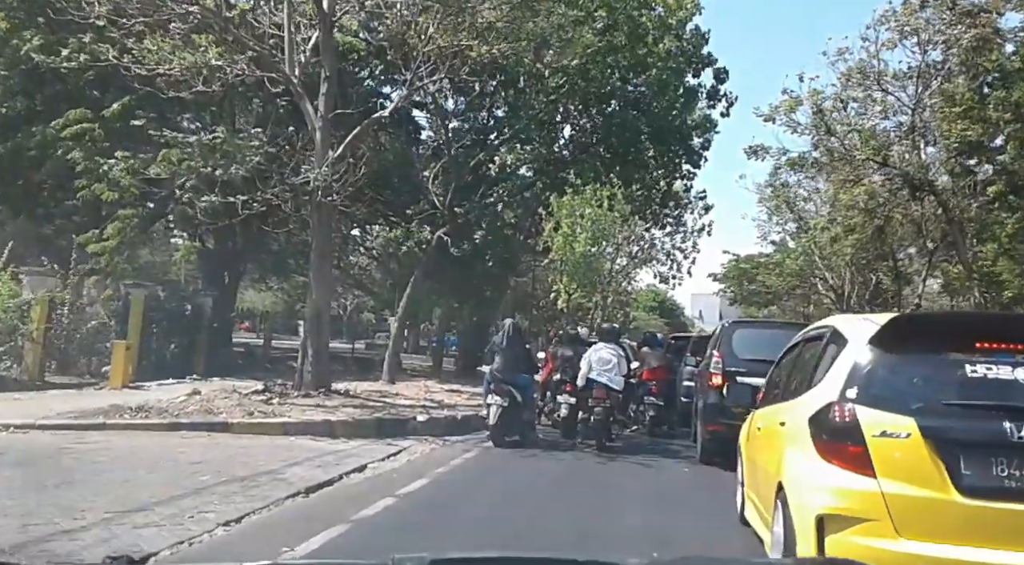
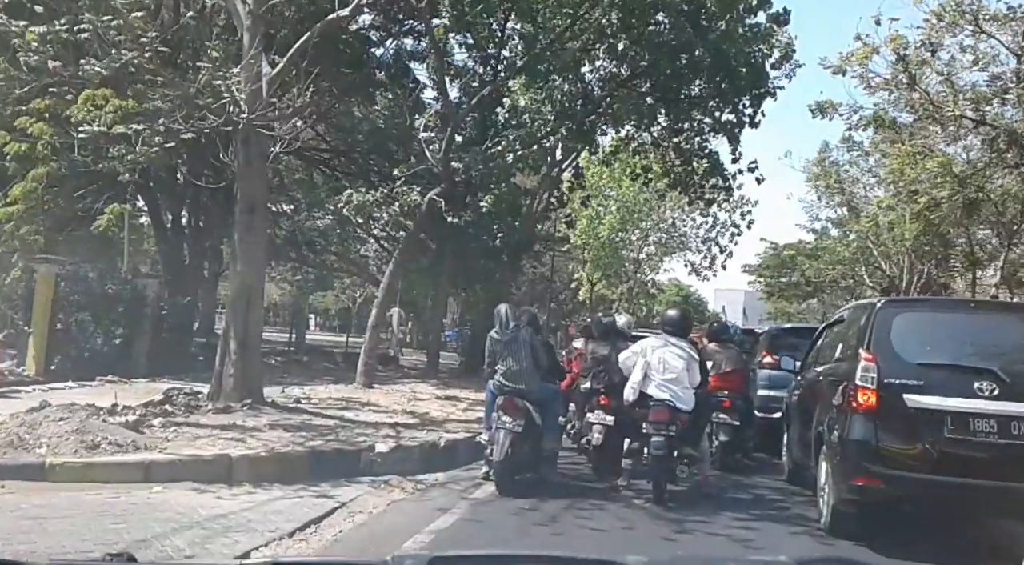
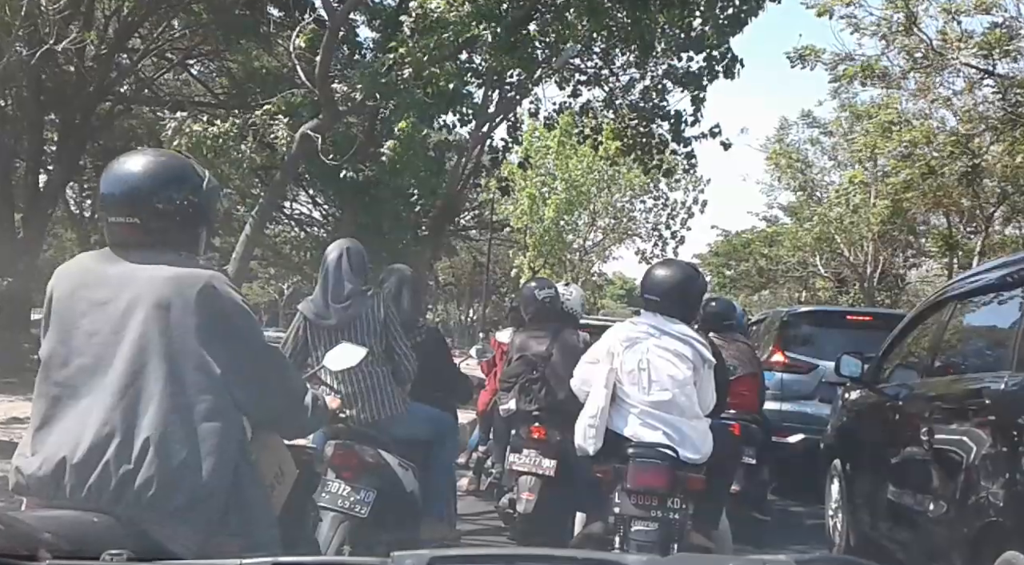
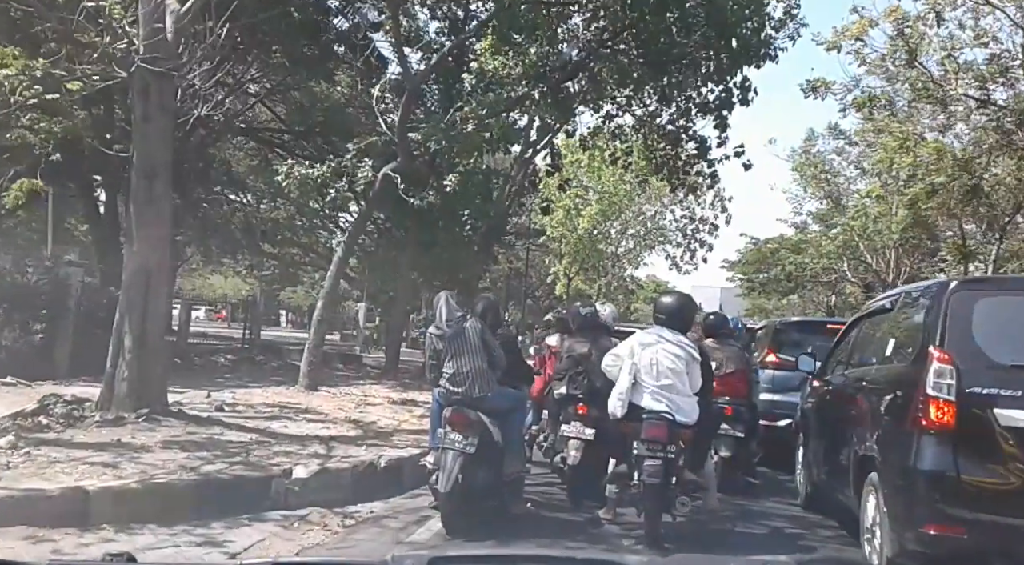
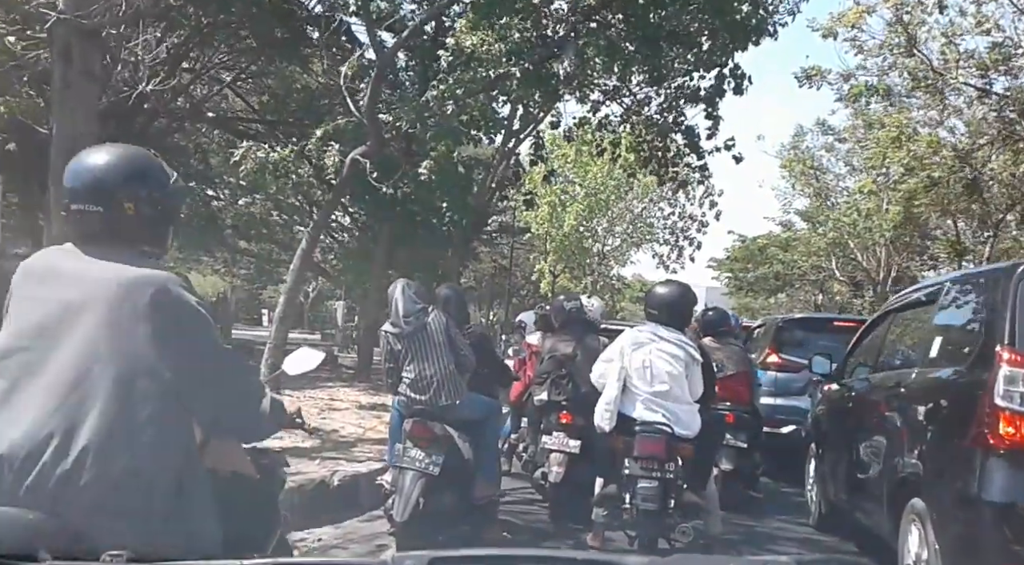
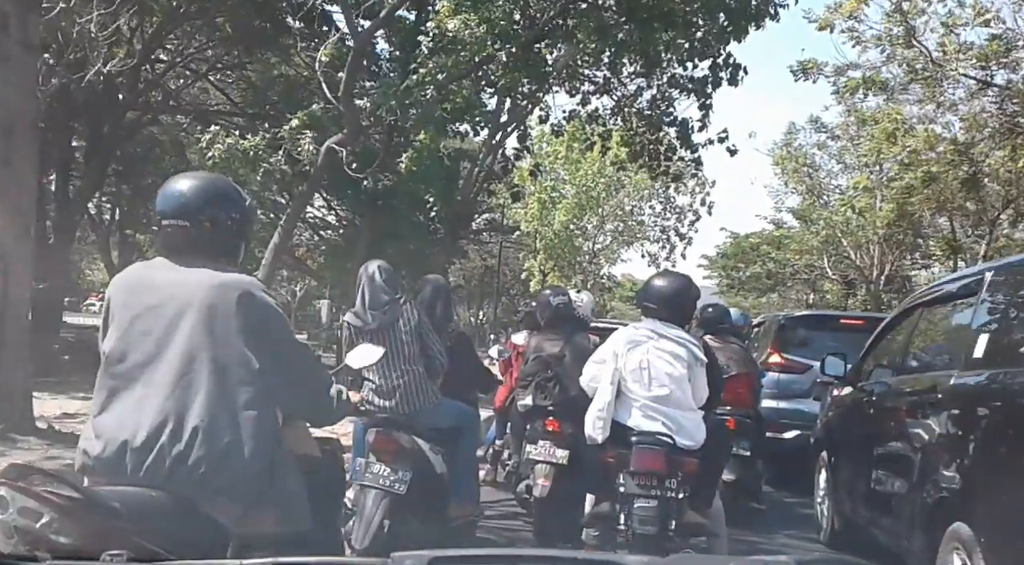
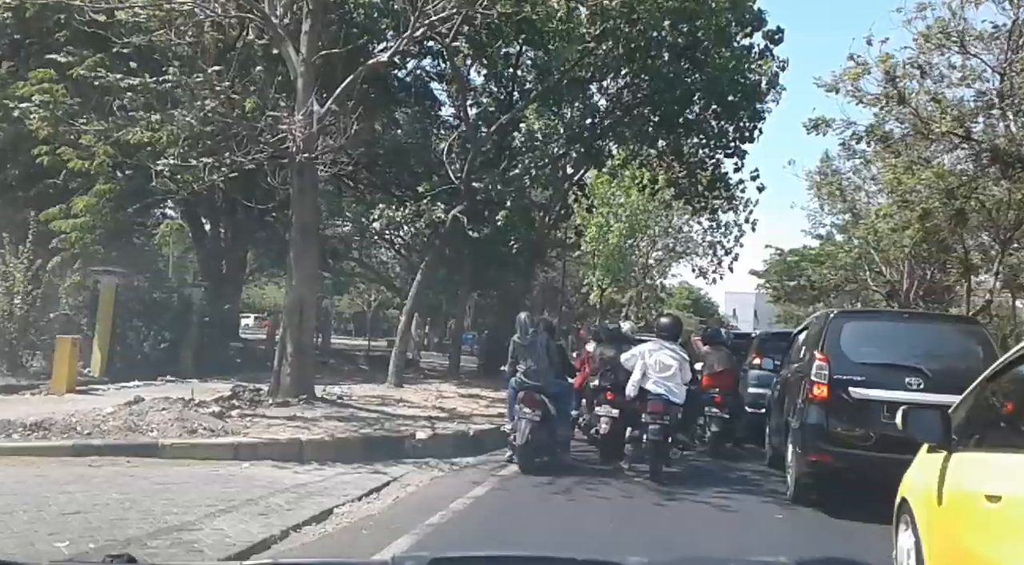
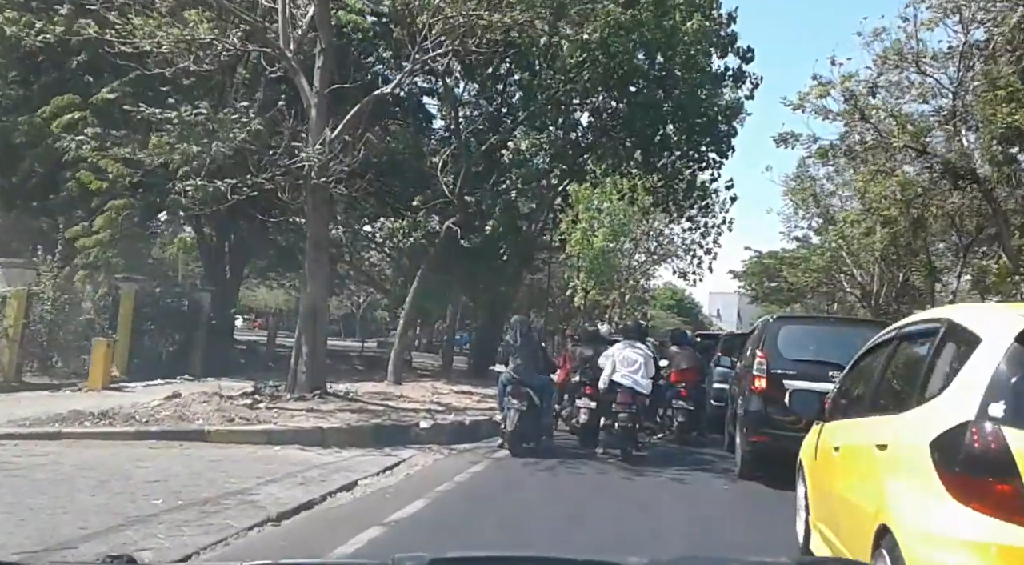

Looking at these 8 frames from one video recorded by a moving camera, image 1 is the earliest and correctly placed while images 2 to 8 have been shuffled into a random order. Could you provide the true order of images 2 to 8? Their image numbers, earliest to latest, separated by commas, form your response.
8, 7, 2, 4, 5, 6, 3
